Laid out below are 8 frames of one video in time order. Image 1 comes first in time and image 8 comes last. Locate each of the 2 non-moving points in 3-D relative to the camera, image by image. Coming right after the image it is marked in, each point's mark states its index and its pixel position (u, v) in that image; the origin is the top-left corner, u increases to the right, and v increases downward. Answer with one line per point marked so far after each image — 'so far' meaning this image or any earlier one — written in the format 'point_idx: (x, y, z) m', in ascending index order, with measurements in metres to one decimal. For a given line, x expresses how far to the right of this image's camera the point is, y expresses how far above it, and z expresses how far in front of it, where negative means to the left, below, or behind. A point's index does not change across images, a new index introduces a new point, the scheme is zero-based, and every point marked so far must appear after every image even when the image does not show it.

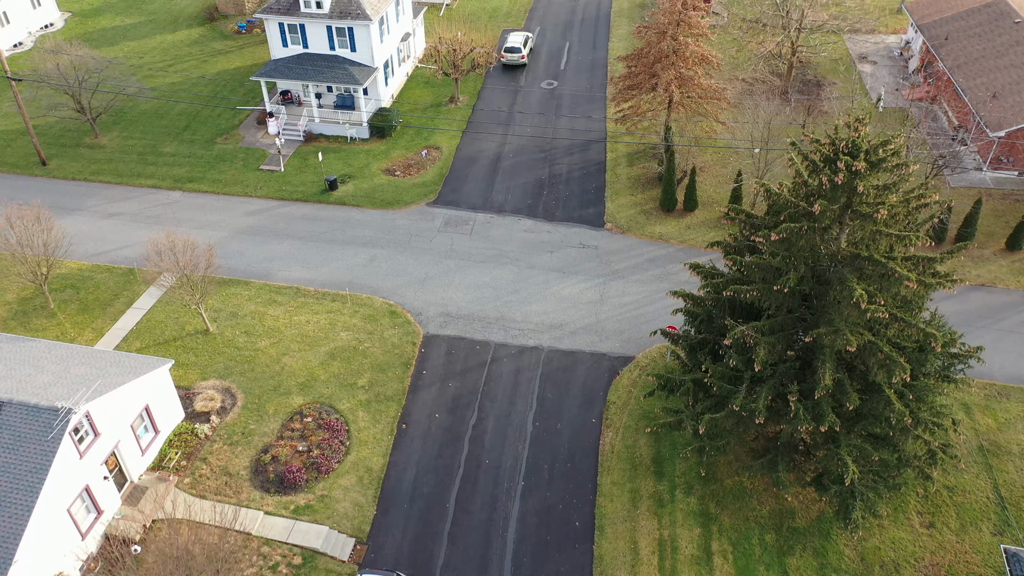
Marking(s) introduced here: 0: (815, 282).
0: (+6.9, +0.1, +20.0) m
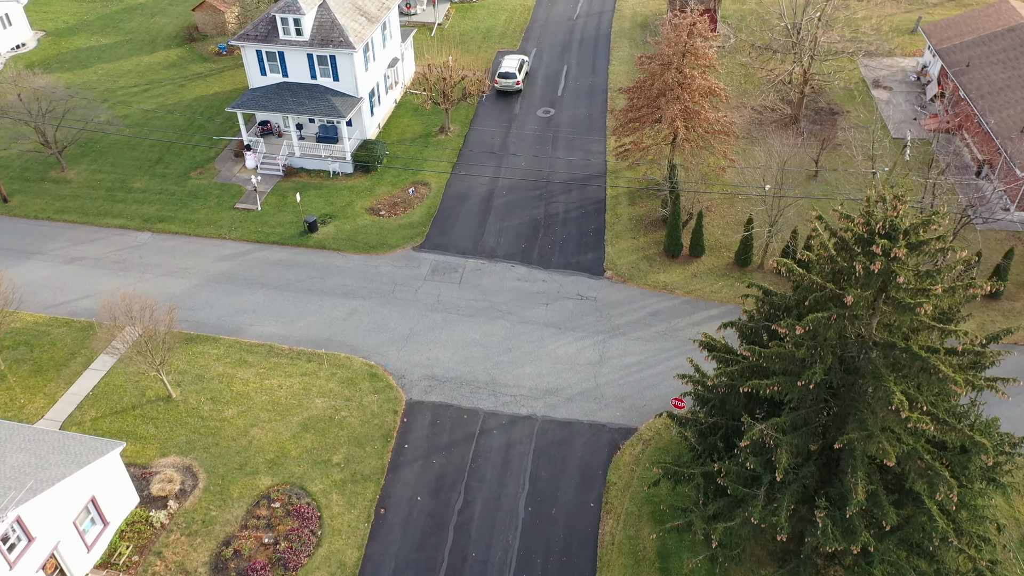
0: (+6.7, -1.7, +17.5) m
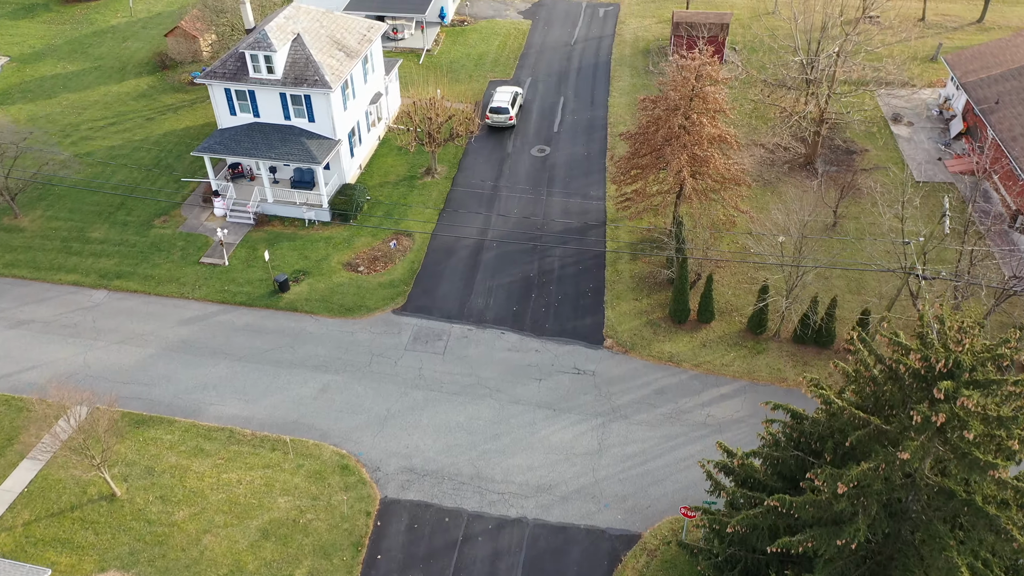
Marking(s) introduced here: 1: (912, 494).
0: (+6.4, -4.0, +14.6) m
1: (+6.4, -3.3, +14.0) m
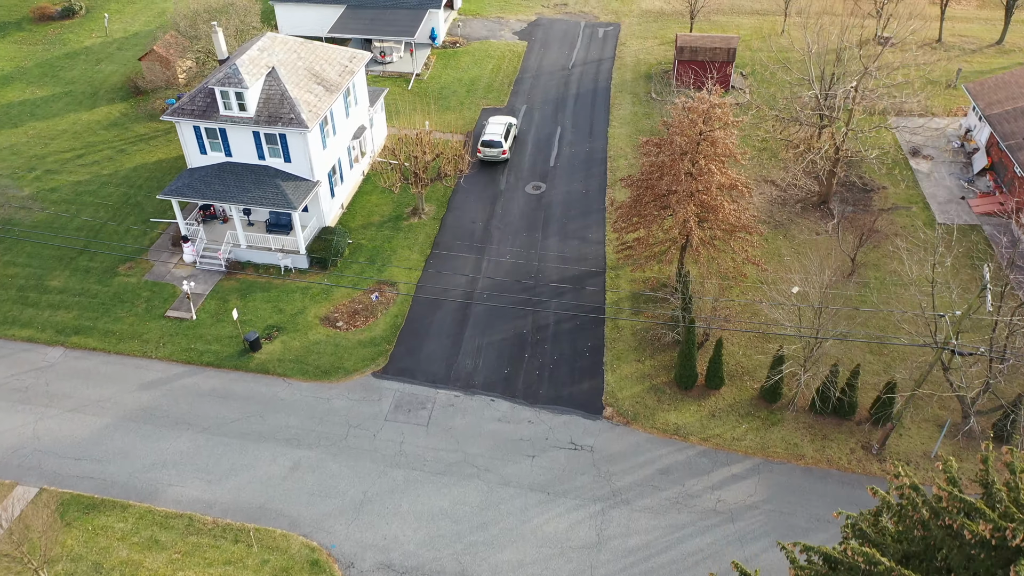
0: (+6.1, -5.8, +12.2) m
1: (+6.2, -5.2, +11.6) m
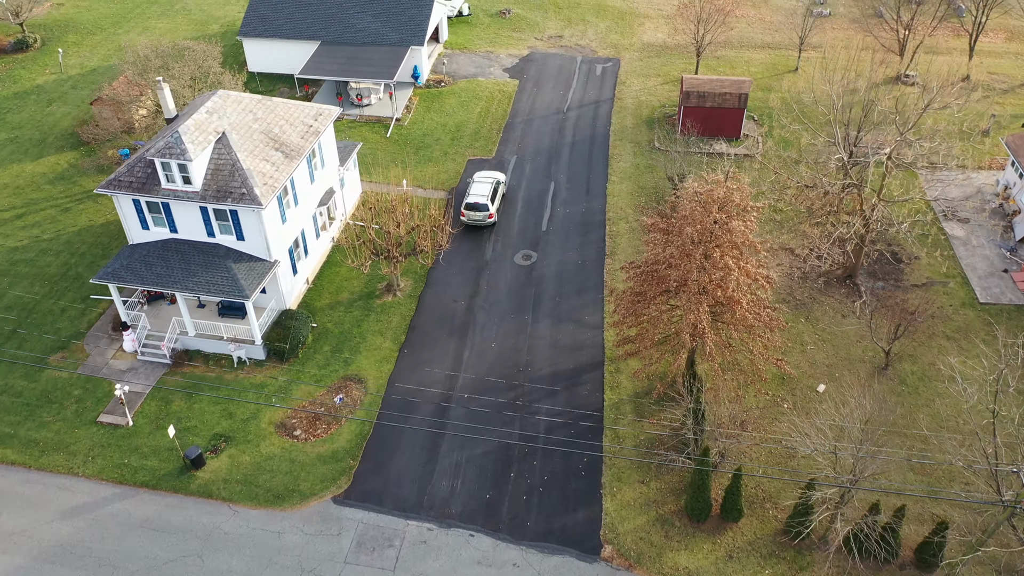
0: (+5.7, -8.8, +8.4) m
1: (+5.7, -8.1, +7.8) m
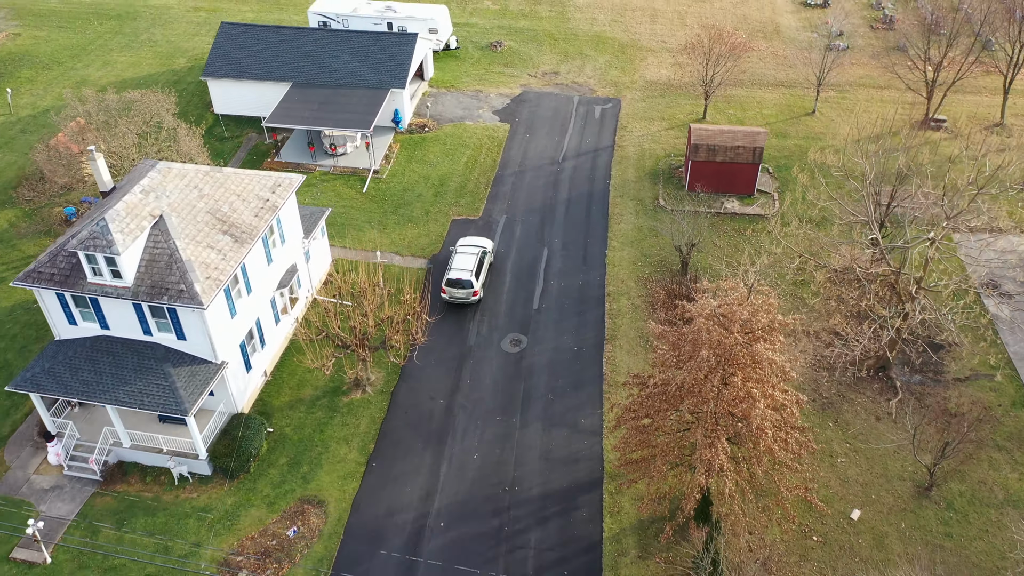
0: (+5.2, -11.6, +4.7) m
1: (+5.3, -11.0, +4.1) m
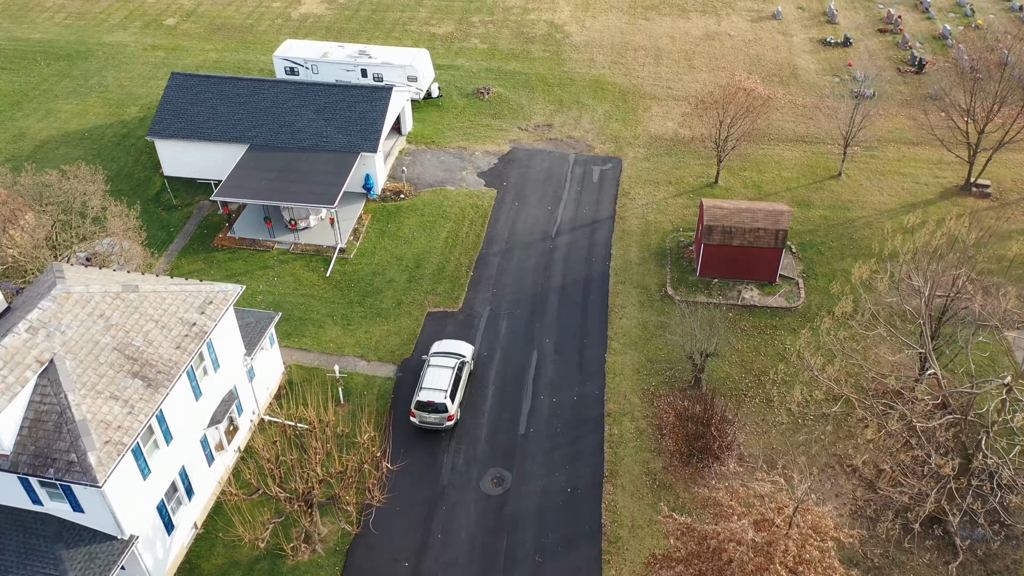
0: (+4.8, -15.0, +0.3) m
1: (+4.9, -14.4, -0.3) m
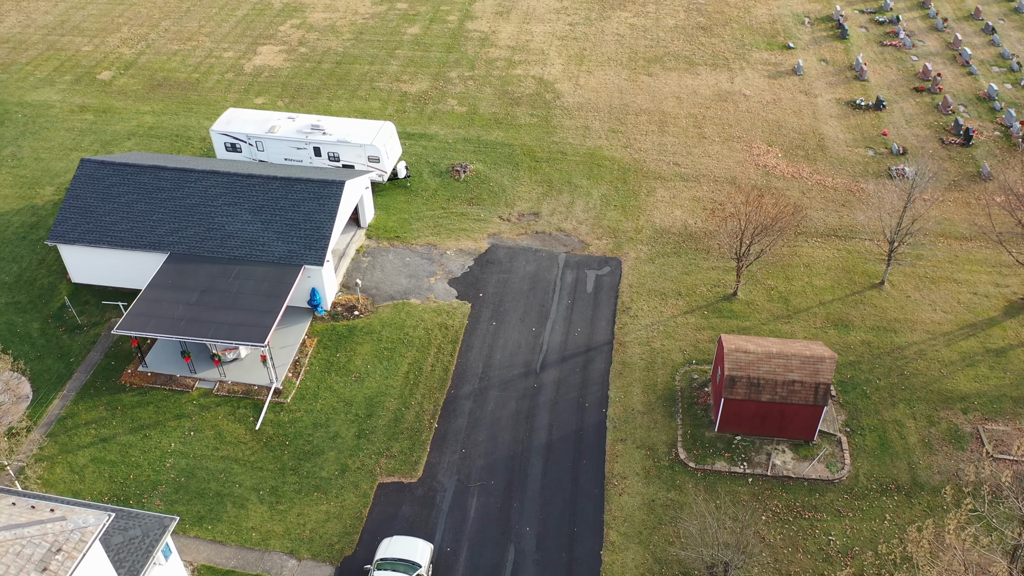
0: (+4.1, -19.3, -5.5) m
1: (+4.2, -18.7, -6.1) m
